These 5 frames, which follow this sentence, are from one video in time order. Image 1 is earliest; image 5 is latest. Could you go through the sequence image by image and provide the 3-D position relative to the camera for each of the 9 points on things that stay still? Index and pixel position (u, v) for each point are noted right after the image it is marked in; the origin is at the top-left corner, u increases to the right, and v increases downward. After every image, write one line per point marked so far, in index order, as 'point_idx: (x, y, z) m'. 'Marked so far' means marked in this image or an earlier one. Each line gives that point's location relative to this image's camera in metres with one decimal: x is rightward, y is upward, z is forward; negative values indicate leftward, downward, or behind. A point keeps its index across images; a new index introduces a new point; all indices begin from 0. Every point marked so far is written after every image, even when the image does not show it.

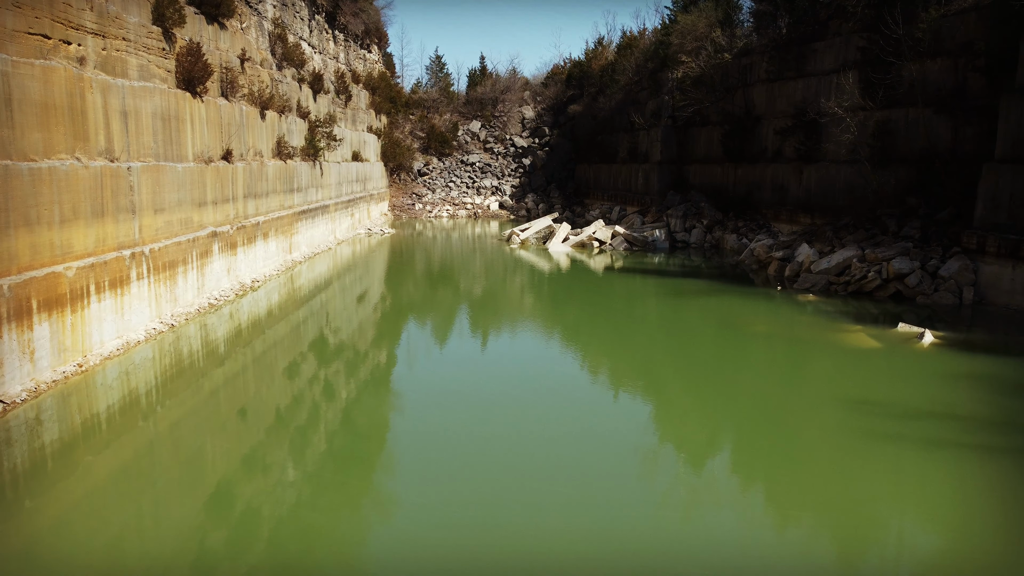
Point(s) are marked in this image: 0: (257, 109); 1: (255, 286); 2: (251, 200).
0: (-5.1, +3.6, +14.6) m
1: (-4.9, 0.0, +13.6) m
2: (-5.0, +1.7, +13.9) m
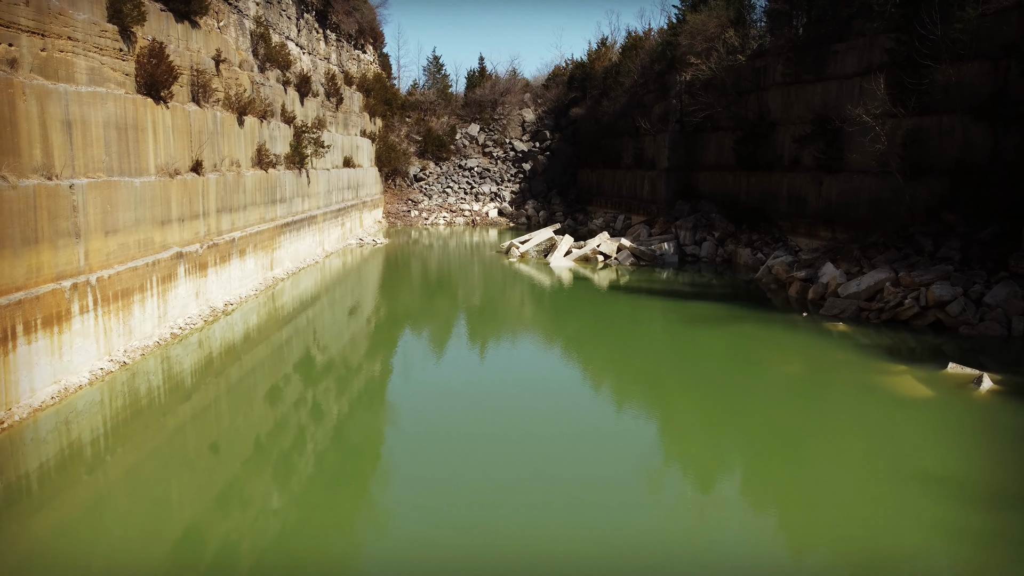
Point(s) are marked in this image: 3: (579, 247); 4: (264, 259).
0: (-5.2, +3.2, +13.4) m
1: (-4.9, -0.4, +12.5) m
2: (-5.0, +1.3, +12.7) m
3: (+1.8, +1.1, +19.6) m
4: (-5.0, +0.6, +14.7) m
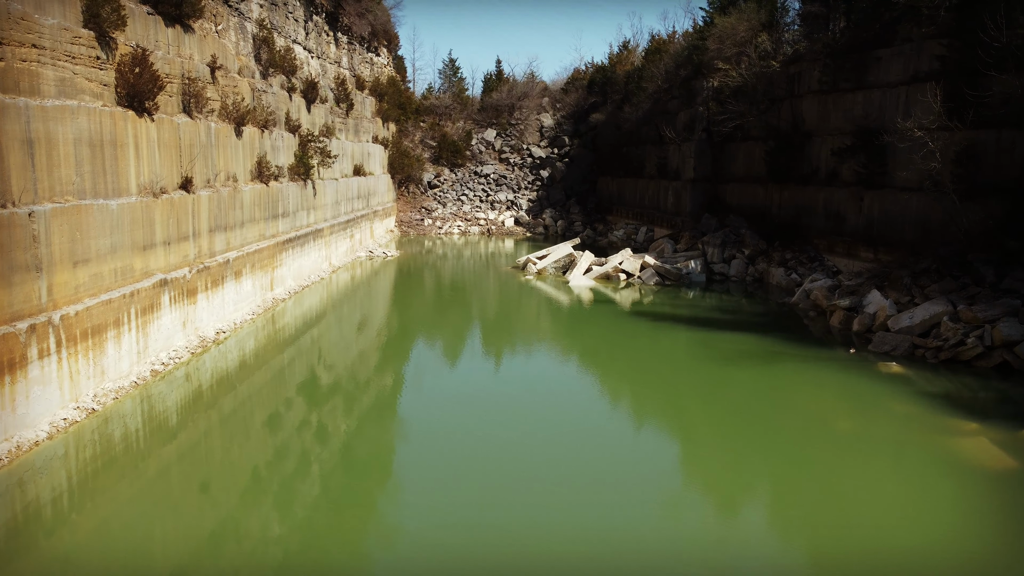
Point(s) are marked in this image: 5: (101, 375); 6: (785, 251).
0: (-4.9, +2.8, +12.5) m
1: (-4.7, -0.8, +11.5) m
2: (-4.8, +0.9, +11.8) m
3: (+2.2, +0.6, +18.5) m
4: (-4.7, +0.2, +13.7) m
5: (-4.7, -1.0, +8.4) m
6: (+6.4, +0.8, +17.0) m
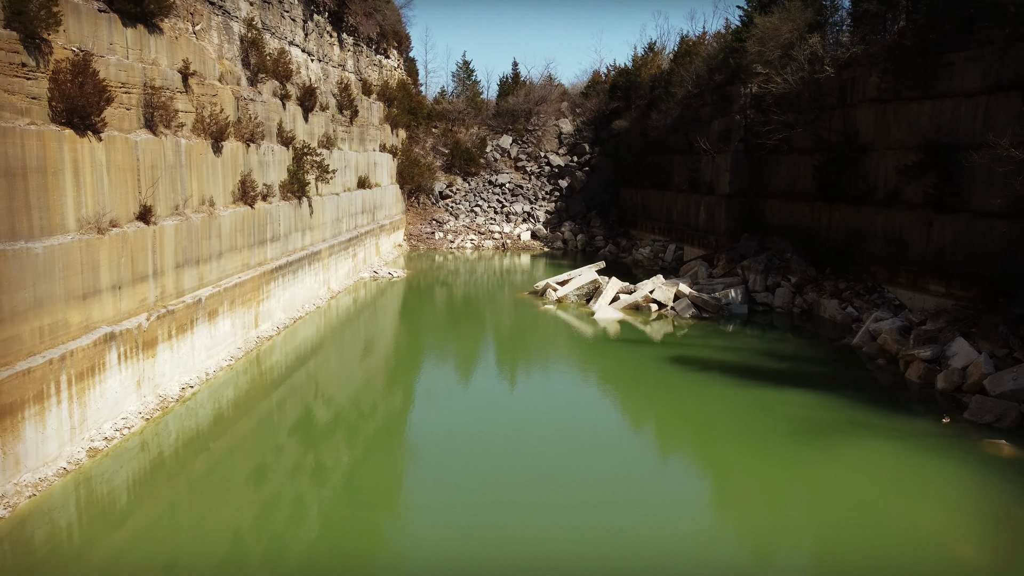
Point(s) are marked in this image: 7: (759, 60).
0: (-4.6, +2.2, +10.8) m
1: (-4.4, -1.4, +9.8) m
2: (-4.5, +0.3, +10.1) m
3: (+2.6, 0.0, +16.7) m
4: (-4.4, -0.4, +12.0) m
5: (-4.5, -1.6, +6.7) m
6: (+6.8, +0.2, +15.1) m
7: (+6.2, +5.7, +18.2) m
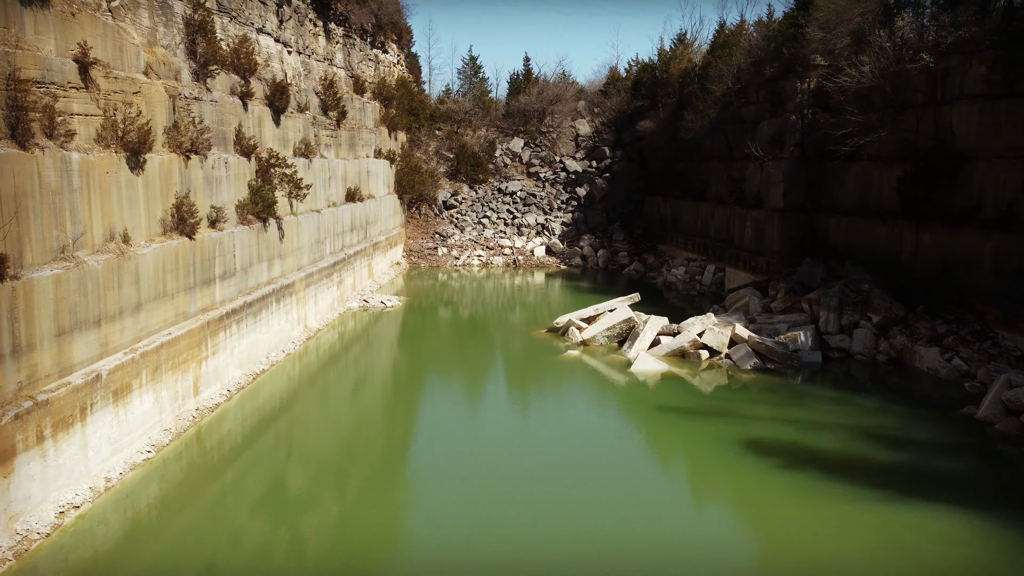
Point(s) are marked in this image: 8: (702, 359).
0: (-4.3, +1.5, +8.0) m
1: (-4.2, -2.1, +7.0) m
2: (-4.3, -0.4, +7.2) m
3: (+2.9, -0.7, +13.8) m
4: (-4.2, -1.2, +9.2) m
5: (-4.4, -2.3, +3.8) m
6: (+7.0, -0.6, +12.1) m
7: (+6.5, +5.0, +15.2) m
8: (+3.3, -1.2, +12.6) m
